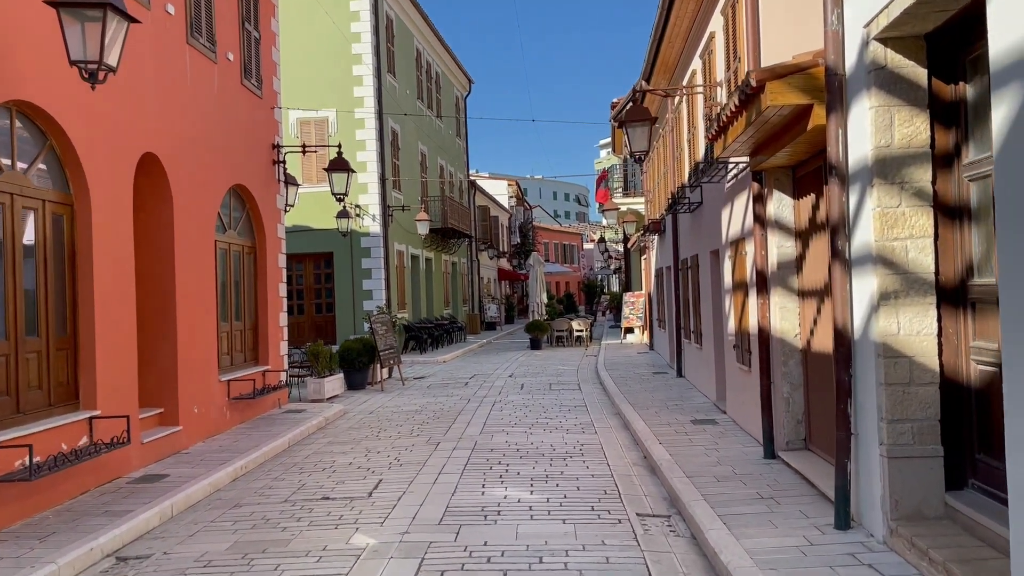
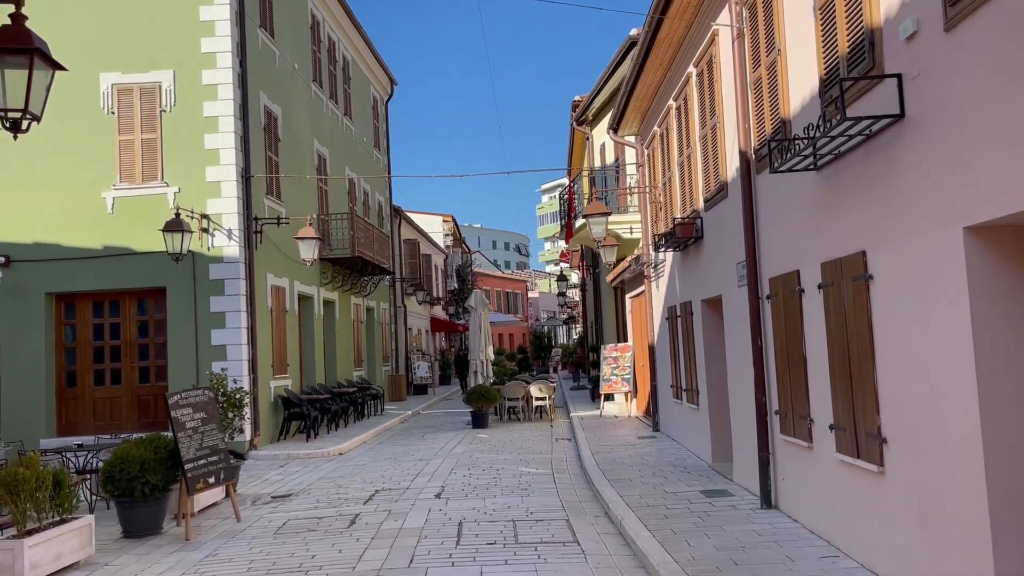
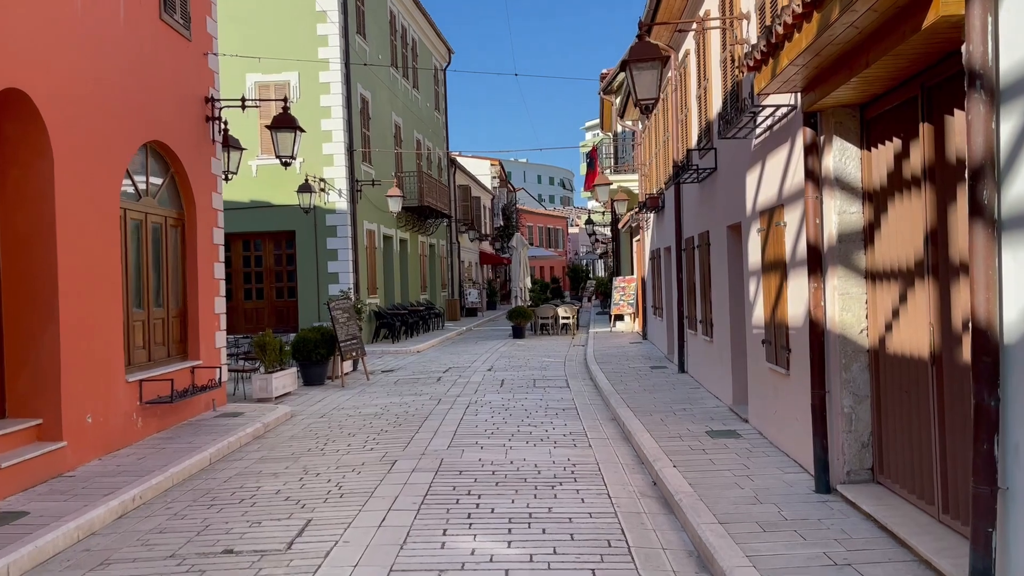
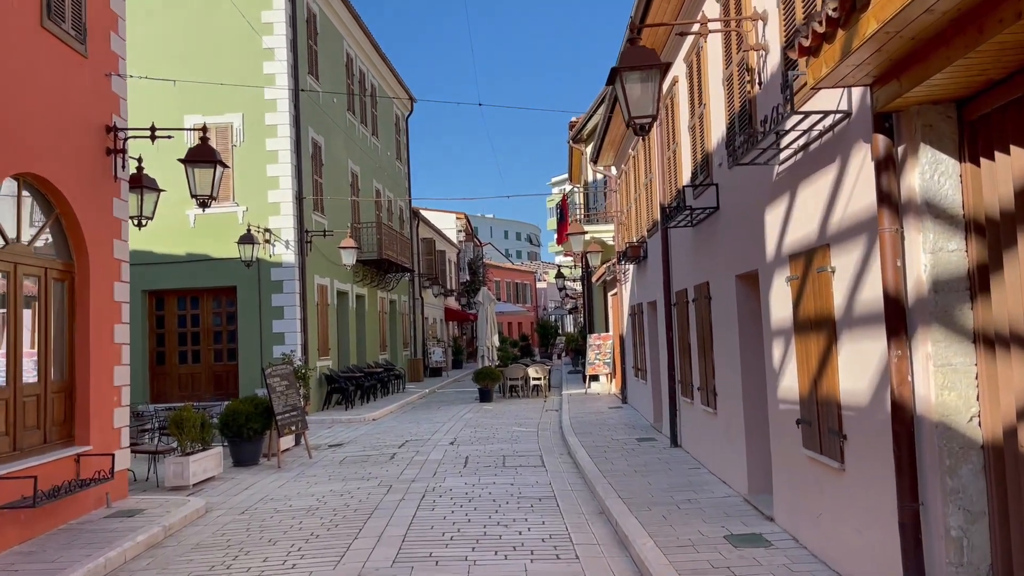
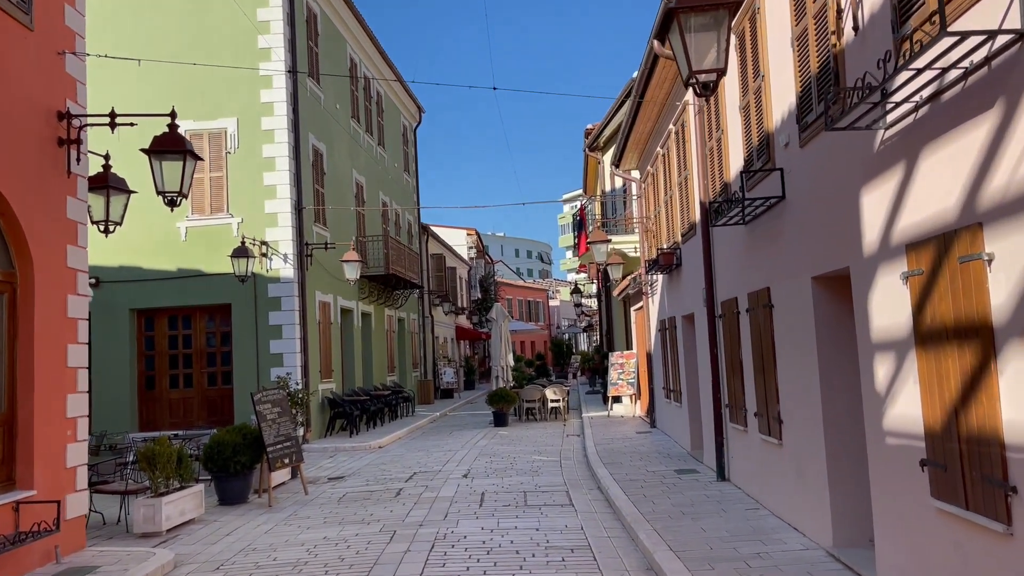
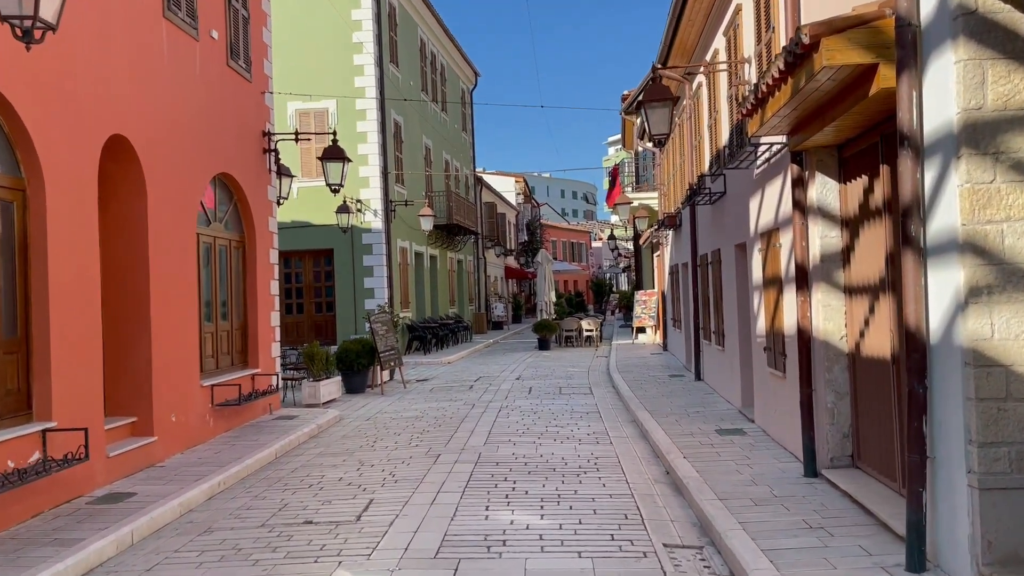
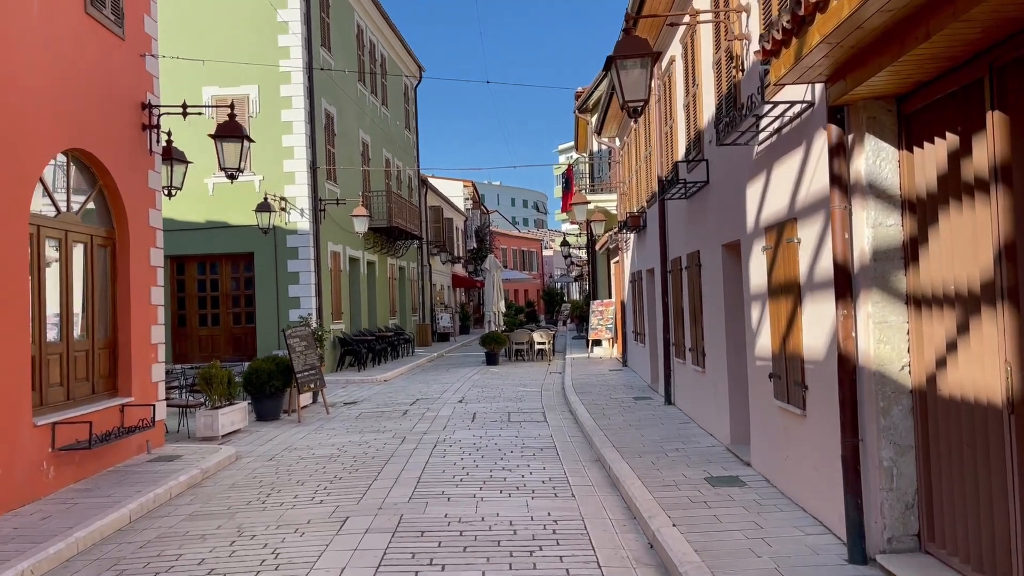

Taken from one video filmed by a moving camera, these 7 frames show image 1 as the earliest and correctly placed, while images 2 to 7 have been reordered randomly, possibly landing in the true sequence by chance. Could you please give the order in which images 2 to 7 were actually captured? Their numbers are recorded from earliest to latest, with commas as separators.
6, 3, 7, 4, 5, 2
